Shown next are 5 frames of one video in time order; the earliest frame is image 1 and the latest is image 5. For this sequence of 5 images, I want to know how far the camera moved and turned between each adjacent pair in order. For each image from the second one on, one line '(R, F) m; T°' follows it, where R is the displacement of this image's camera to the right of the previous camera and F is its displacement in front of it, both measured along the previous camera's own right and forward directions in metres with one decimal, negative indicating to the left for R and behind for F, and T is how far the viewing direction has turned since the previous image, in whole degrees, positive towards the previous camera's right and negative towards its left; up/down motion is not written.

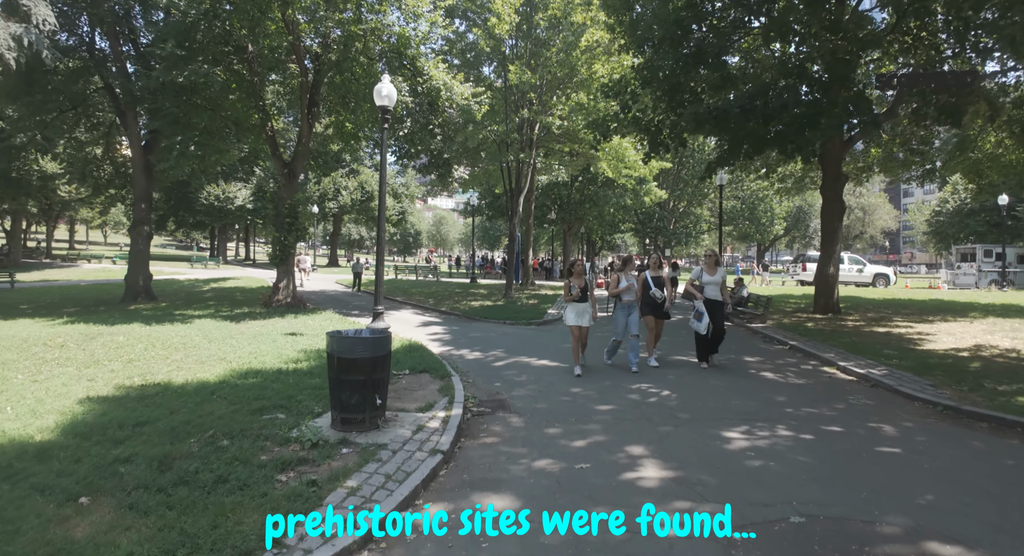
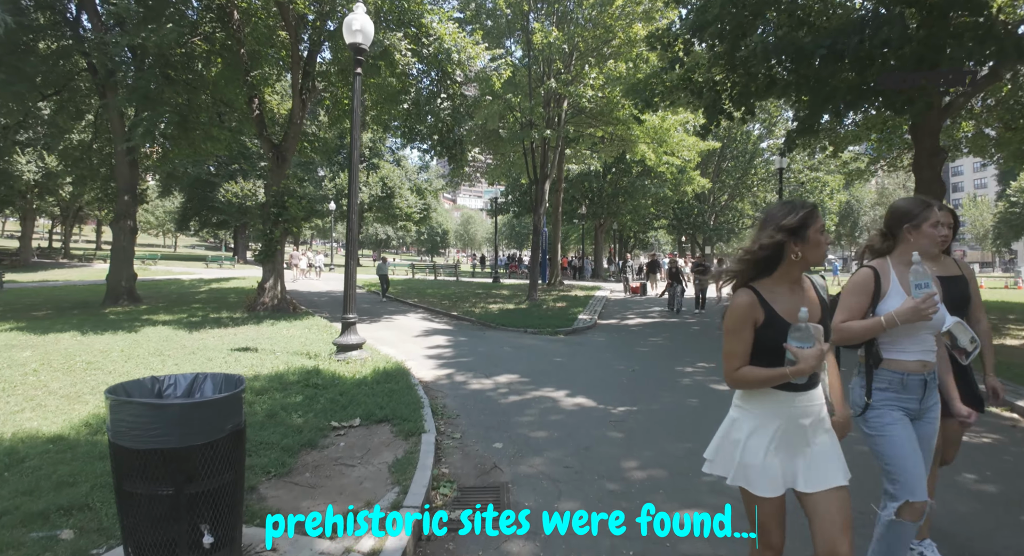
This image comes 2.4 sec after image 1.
(+0.2, +2.6) m; -3°
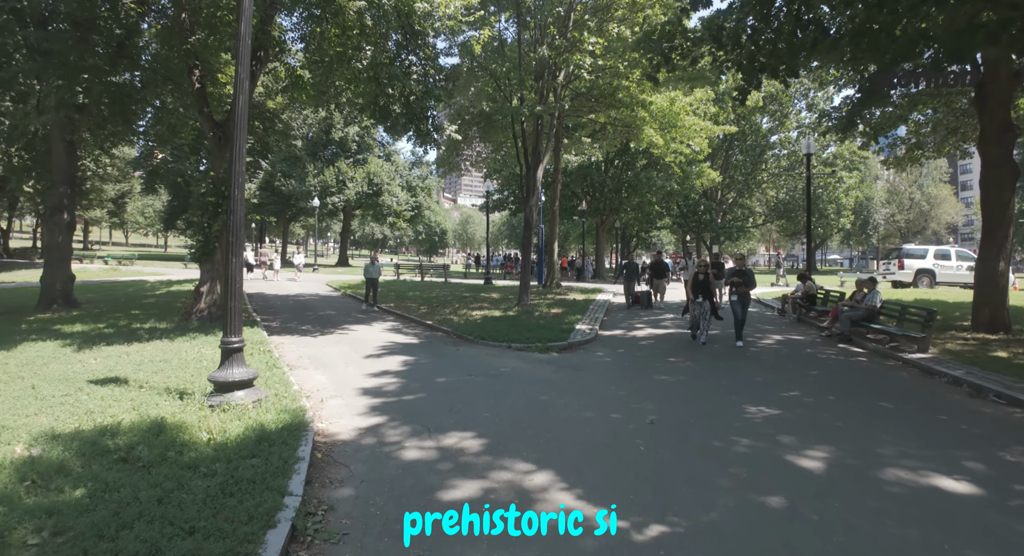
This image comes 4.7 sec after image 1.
(+0.4, +2.2) m; 0°
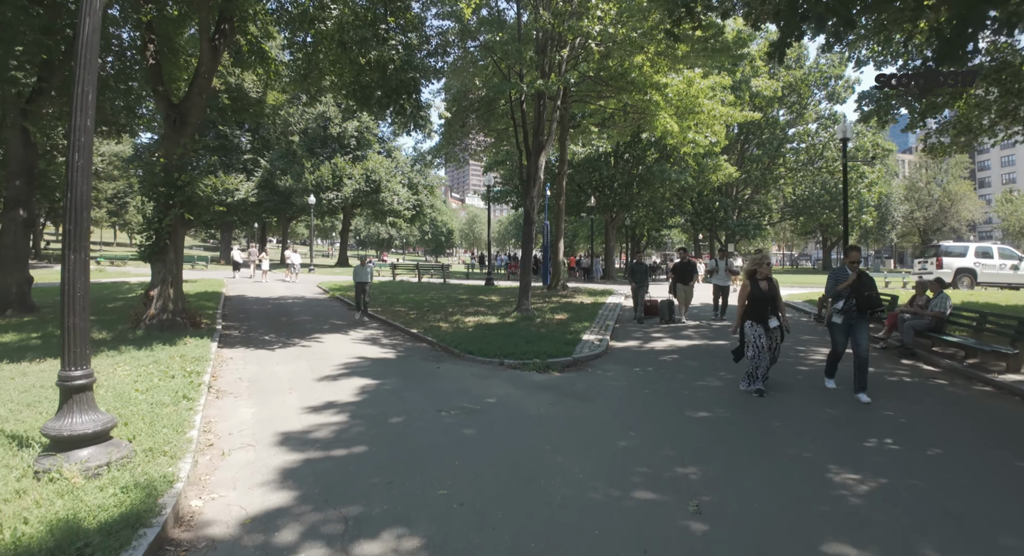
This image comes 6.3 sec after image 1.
(+0.2, +1.6) m; -1°
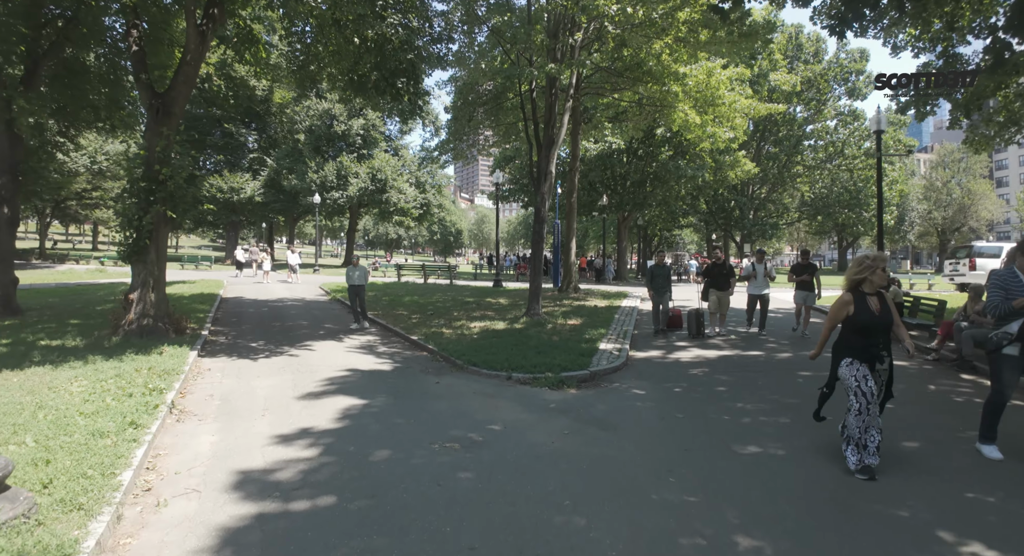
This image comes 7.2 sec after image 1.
(0.0, +0.8) m; -1°
